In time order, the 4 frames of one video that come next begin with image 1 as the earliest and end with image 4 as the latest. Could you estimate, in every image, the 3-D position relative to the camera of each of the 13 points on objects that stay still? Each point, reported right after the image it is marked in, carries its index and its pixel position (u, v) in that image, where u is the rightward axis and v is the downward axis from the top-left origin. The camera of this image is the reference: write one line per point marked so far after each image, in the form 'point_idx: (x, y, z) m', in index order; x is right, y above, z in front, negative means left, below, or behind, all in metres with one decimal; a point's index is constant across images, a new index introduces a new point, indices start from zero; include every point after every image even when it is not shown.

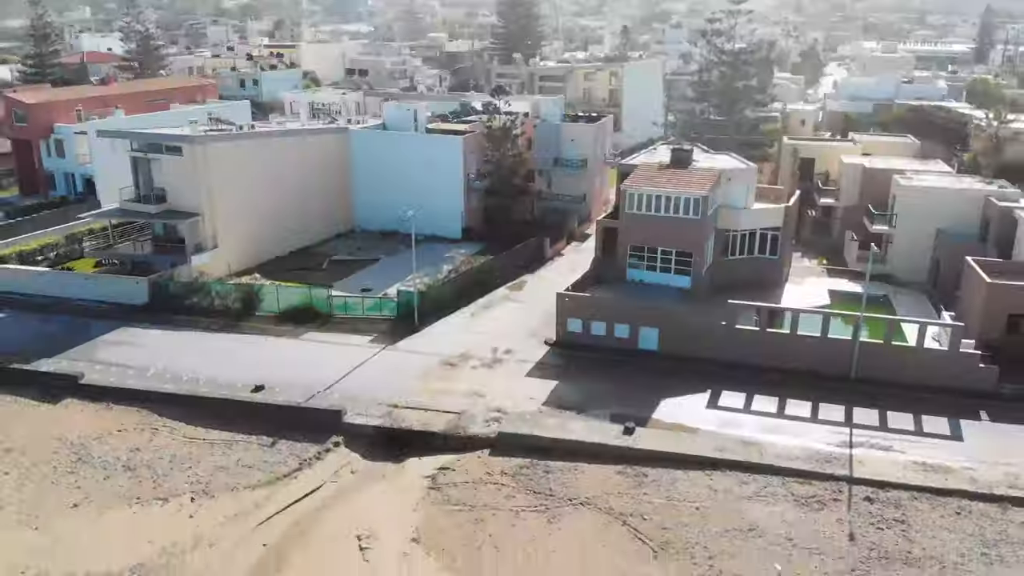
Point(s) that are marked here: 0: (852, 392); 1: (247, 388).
0: (+8.0, -2.4, +18.9) m
1: (-6.1, -2.3, +18.4) m
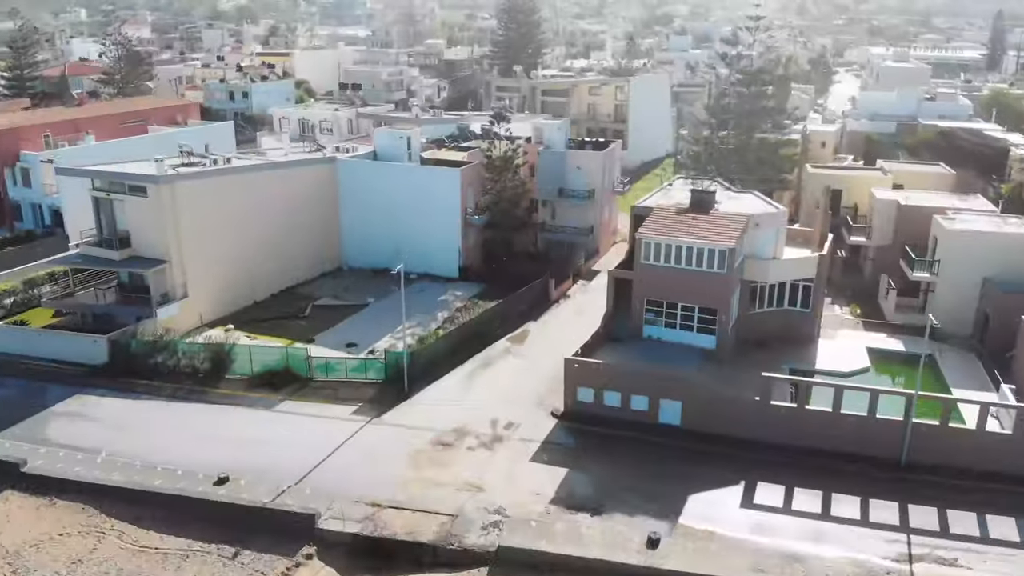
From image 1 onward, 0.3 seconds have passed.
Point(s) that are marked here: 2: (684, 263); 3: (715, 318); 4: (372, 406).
0: (+8.0, -3.9, +16.5) m
1: (-6.0, -3.8, +16.0) m
2: (+4.2, +0.6, +19.5) m
3: (+5.0, -0.7, +19.6) m
4: (-3.3, -2.8, +19.0) m
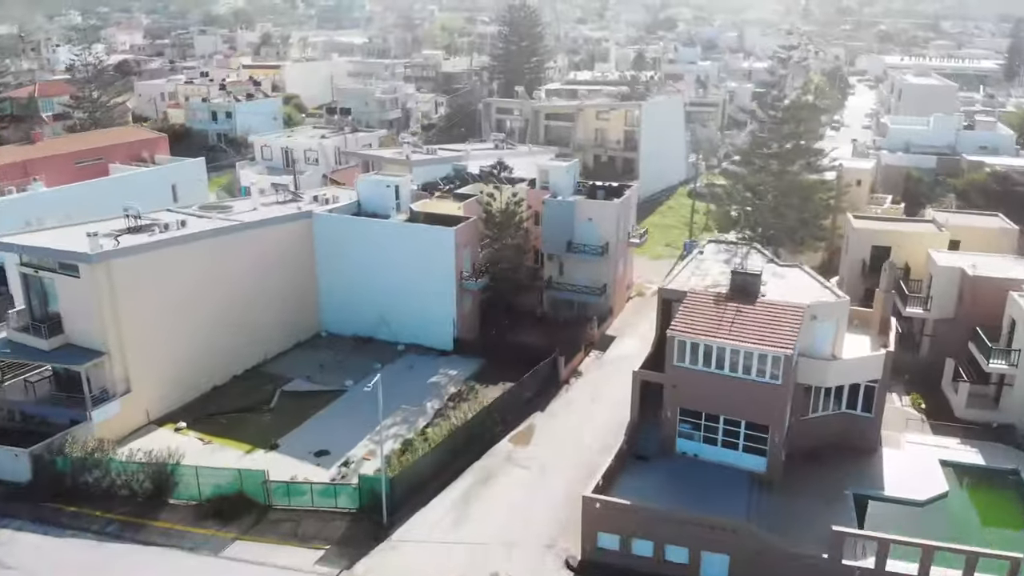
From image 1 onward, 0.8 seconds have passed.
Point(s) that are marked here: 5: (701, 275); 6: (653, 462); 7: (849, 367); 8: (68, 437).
0: (+8.1, -6.2, +12.9) m
1: (-6.0, -6.0, +12.5) m
2: (+4.3, -1.6, +16.0) m
3: (+5.0, -2.9, +16.1) m
4: (-3.2, -5.0, +15.5) m
5: (+4.4, +0.3, +18.8) m
6: (+2.9, -3.6, +16.7) m
7: (+7.2, -1.7, +17.2) m
8: (-9.9, -3.3, +17.8) m
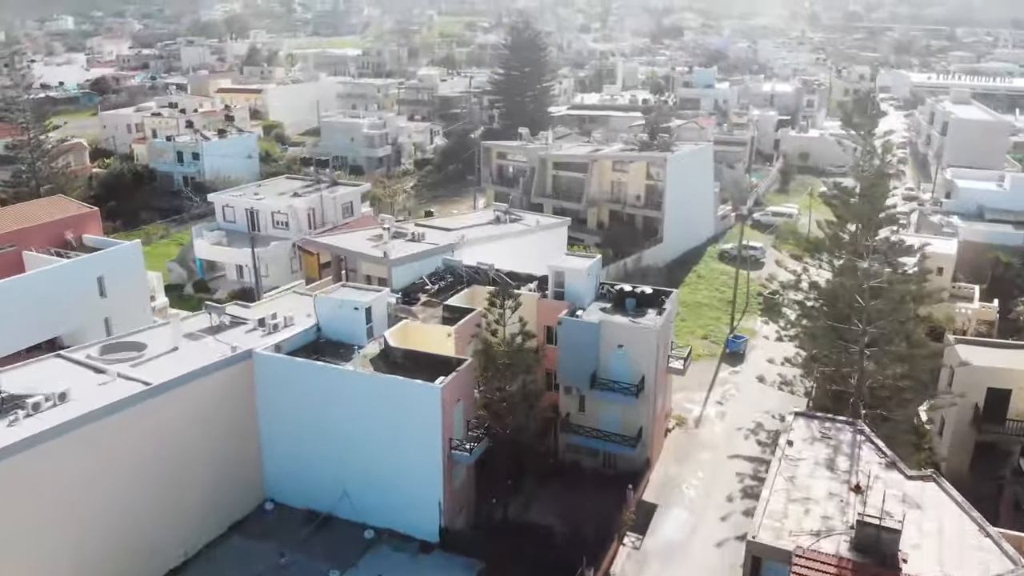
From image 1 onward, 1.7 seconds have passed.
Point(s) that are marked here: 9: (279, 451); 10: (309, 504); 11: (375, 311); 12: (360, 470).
0: (+8.2, -9.9, +6.9) m
1: (-5.8, -9.7, +6.5) m
2: (+4.4, -5.4, +10.0) m
3: (+5.2, -6.7, +10.1) m
4: (-3.1, -8.7, +9.5) m
5: (+4.6, -3.4, +12.8) m
6: (+3.1, -7.3, +10.7) m
7: (+7.3, -5.4, +11.2) m
8: (-9.7, -7.0, +11.8) m
9: (-5.4, -3.8, +19.0) m
10: (-4.6, -5.1, +18.9) m
11: (-3.3, -0.6, +19.7) m
12: (-3.4, -4.2, +18.3) m
